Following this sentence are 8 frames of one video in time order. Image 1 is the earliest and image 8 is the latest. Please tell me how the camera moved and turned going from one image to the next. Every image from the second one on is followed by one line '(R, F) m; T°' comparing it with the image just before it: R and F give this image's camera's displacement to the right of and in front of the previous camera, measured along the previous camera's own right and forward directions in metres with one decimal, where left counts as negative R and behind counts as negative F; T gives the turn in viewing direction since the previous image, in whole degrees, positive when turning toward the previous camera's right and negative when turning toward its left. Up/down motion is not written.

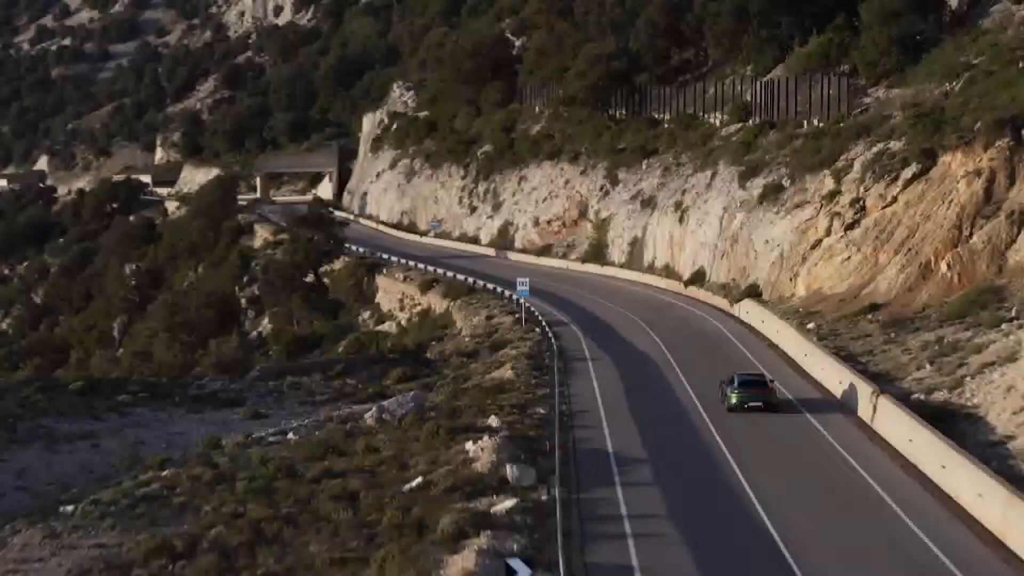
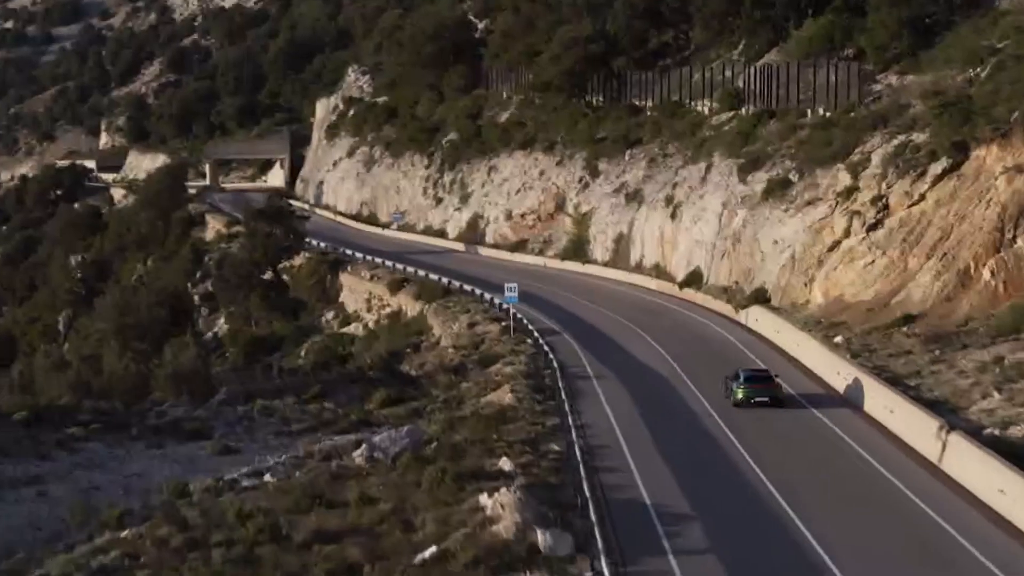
(-0.8, +4.4) m; +1°
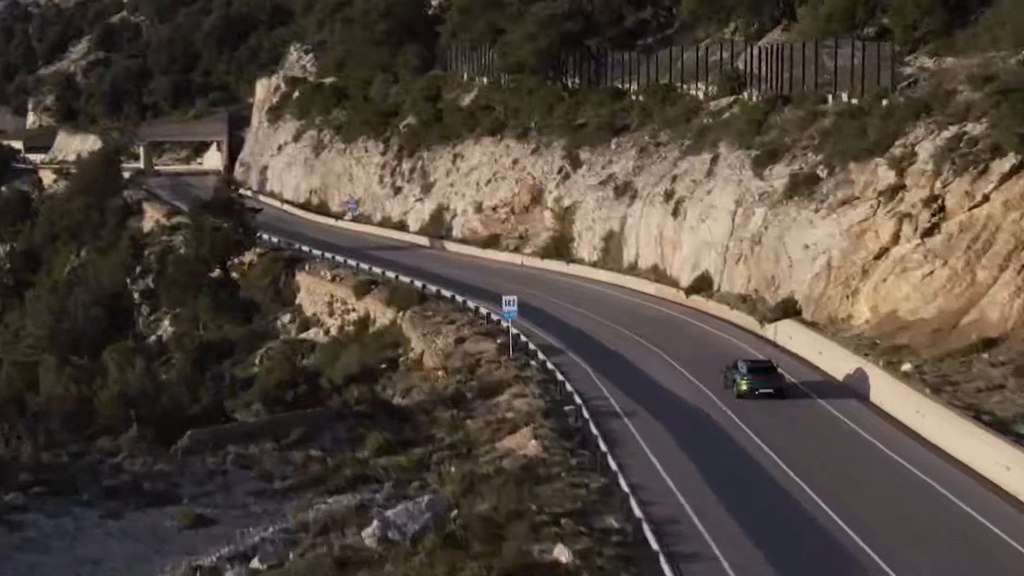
(-1.1, +5.7) m; +2°
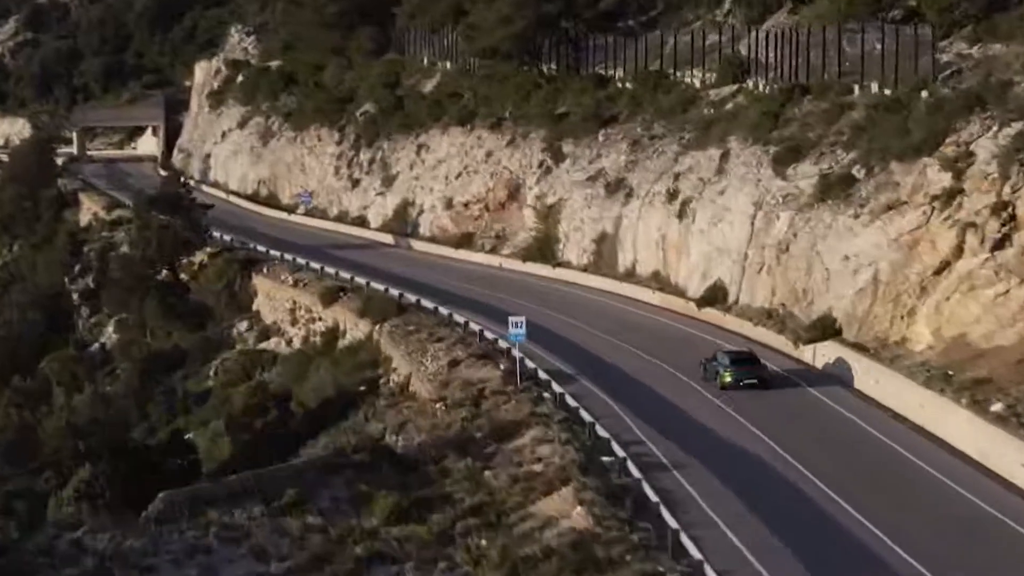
(-1.1, +4.9) m; +2°
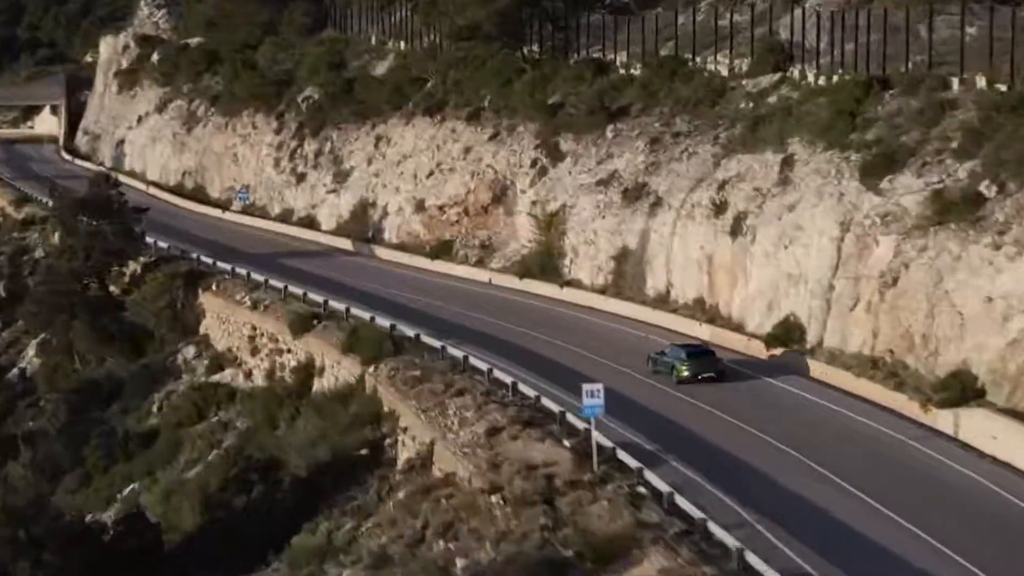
(-2.1, +7.6) m; +3°
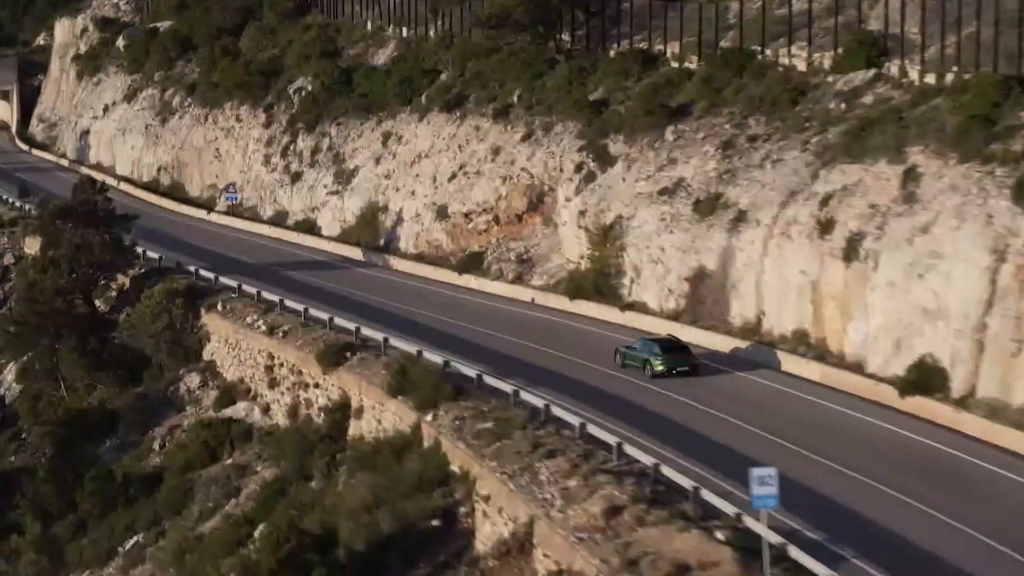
(-1.9, +5.3) m; +2°
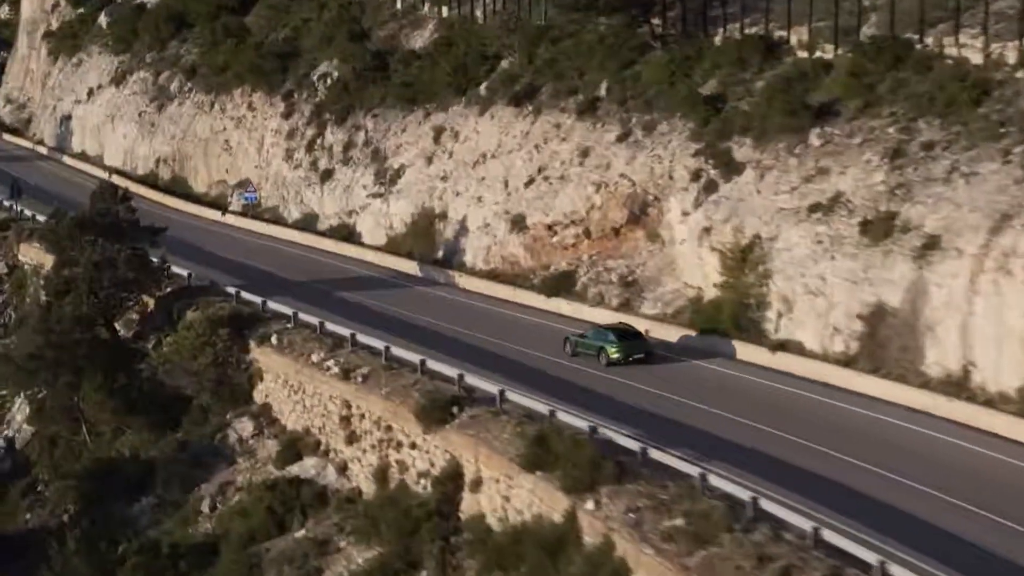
(-2.6, +6.5) m; +1°
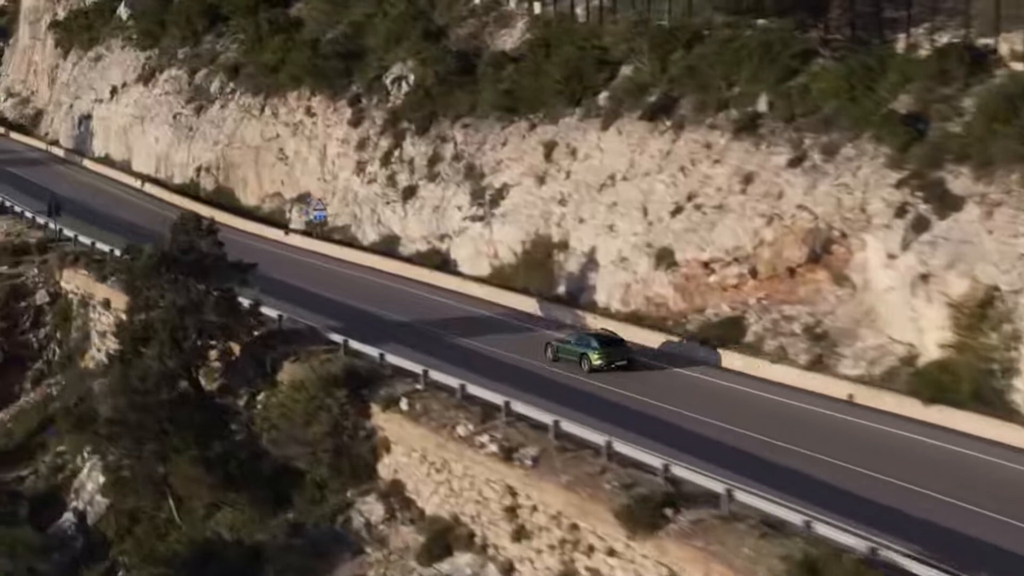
(-2.8, +5.7) m; +1°
